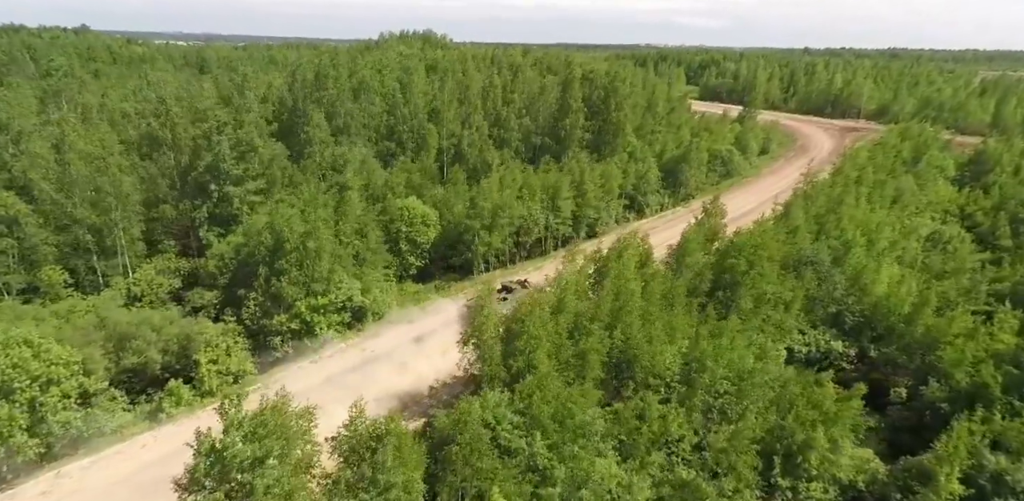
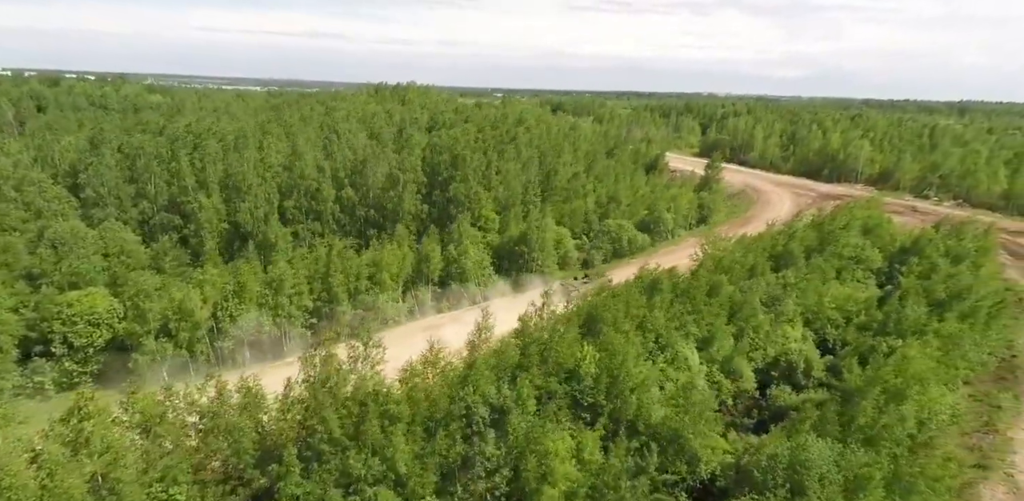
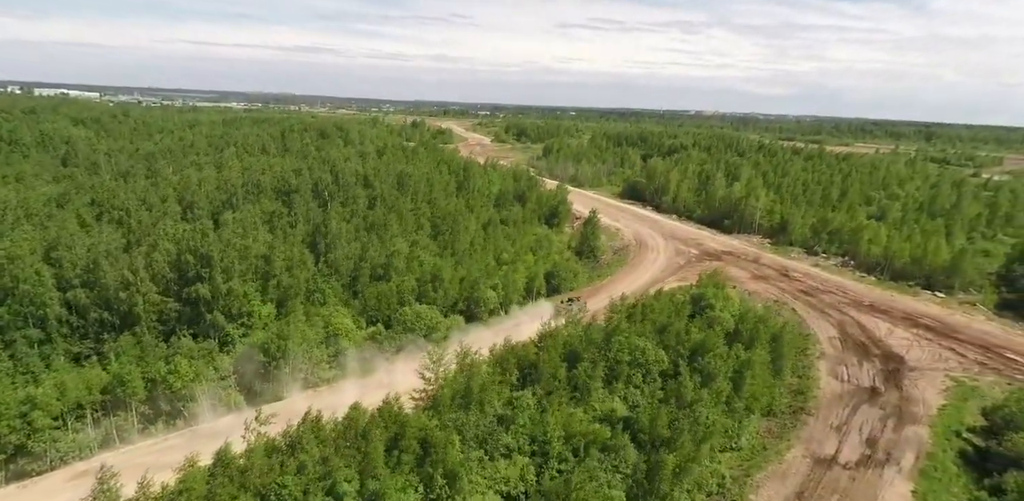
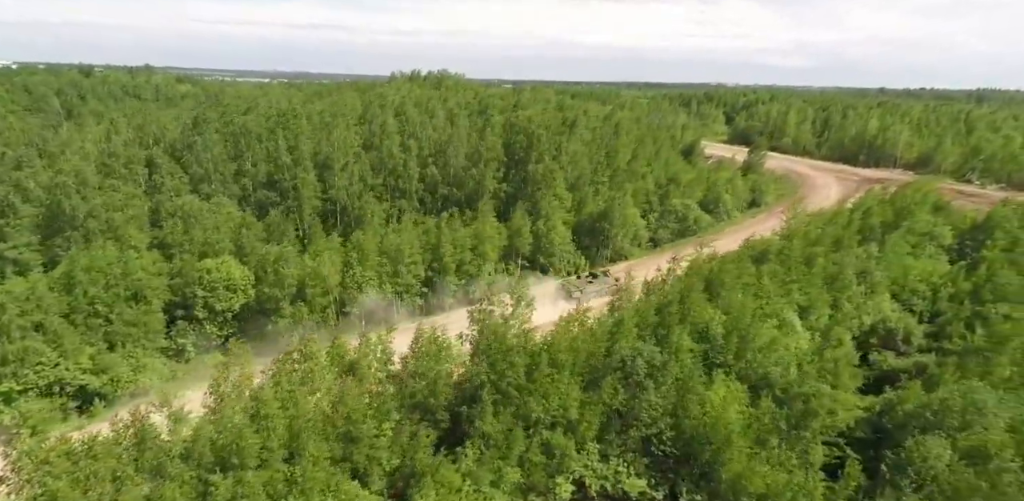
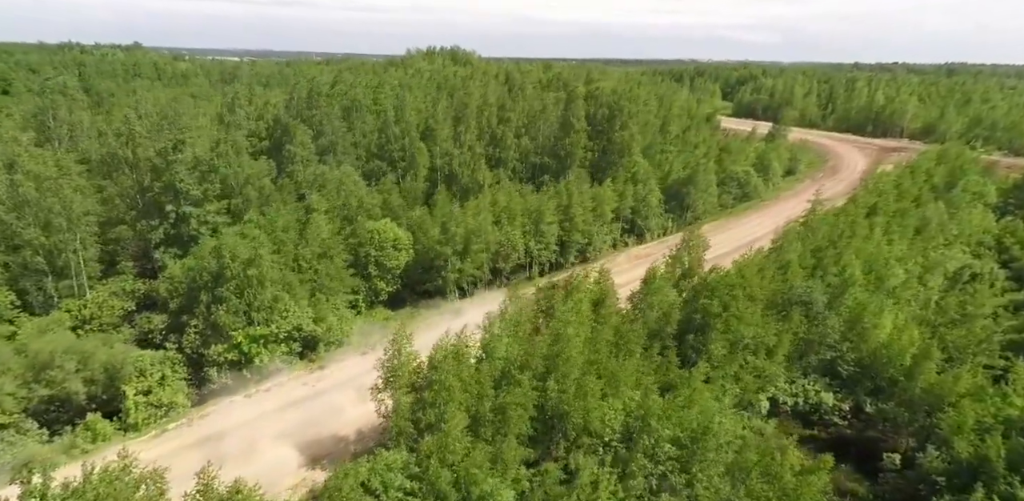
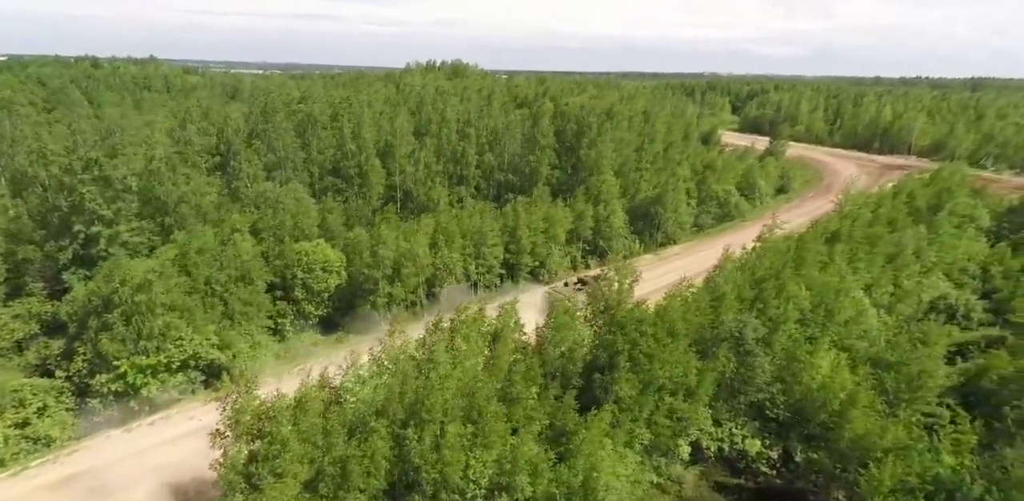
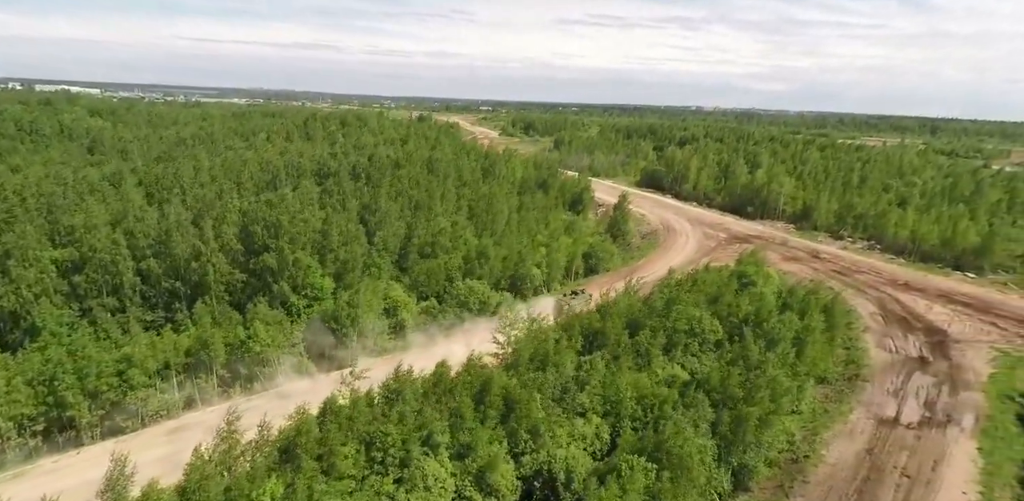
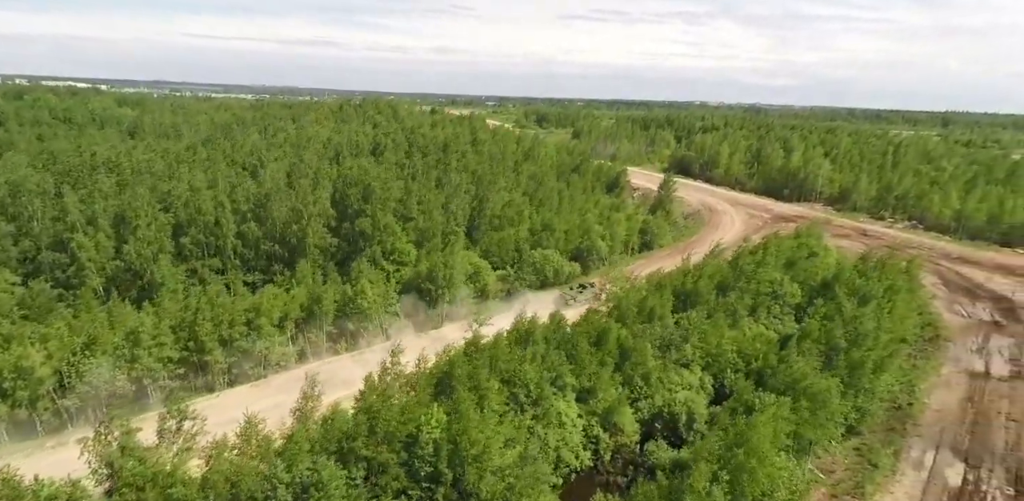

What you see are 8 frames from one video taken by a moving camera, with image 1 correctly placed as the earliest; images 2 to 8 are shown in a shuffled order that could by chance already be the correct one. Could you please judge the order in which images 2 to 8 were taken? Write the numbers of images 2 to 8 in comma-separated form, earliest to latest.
5, 6, 4, 2, 8, 7, 3
